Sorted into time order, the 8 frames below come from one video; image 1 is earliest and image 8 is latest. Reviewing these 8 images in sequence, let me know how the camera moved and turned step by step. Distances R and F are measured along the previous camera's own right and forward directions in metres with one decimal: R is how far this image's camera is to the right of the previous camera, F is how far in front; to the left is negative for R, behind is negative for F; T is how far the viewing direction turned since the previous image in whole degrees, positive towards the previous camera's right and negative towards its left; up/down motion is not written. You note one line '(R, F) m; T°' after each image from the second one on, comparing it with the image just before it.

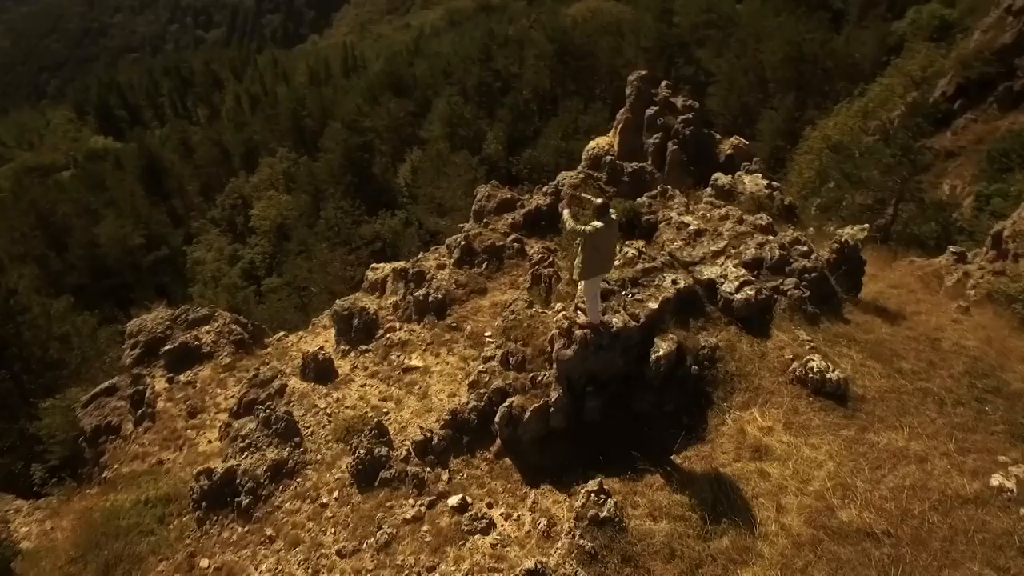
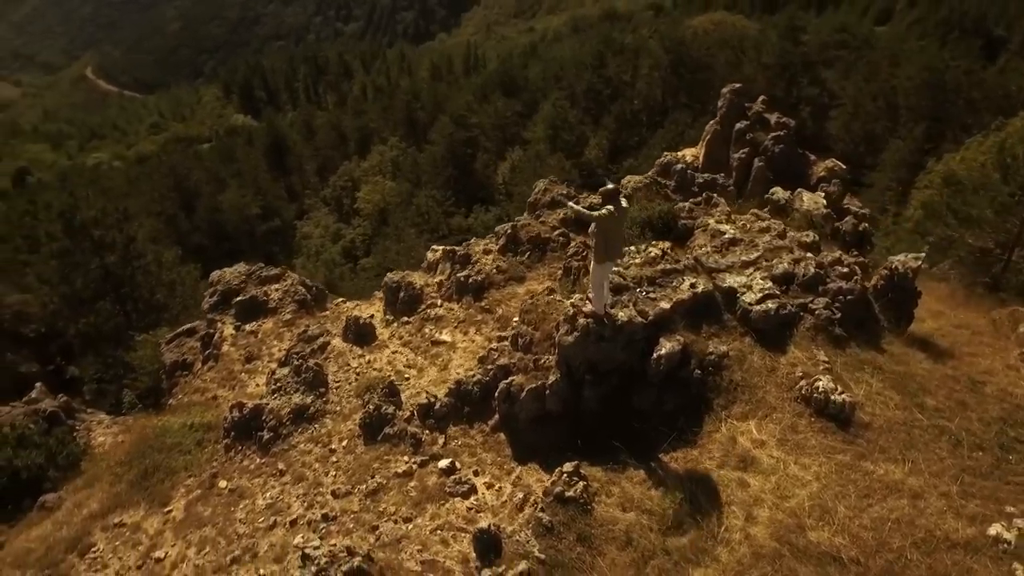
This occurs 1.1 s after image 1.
(+1.4, -0.3) m; -9°
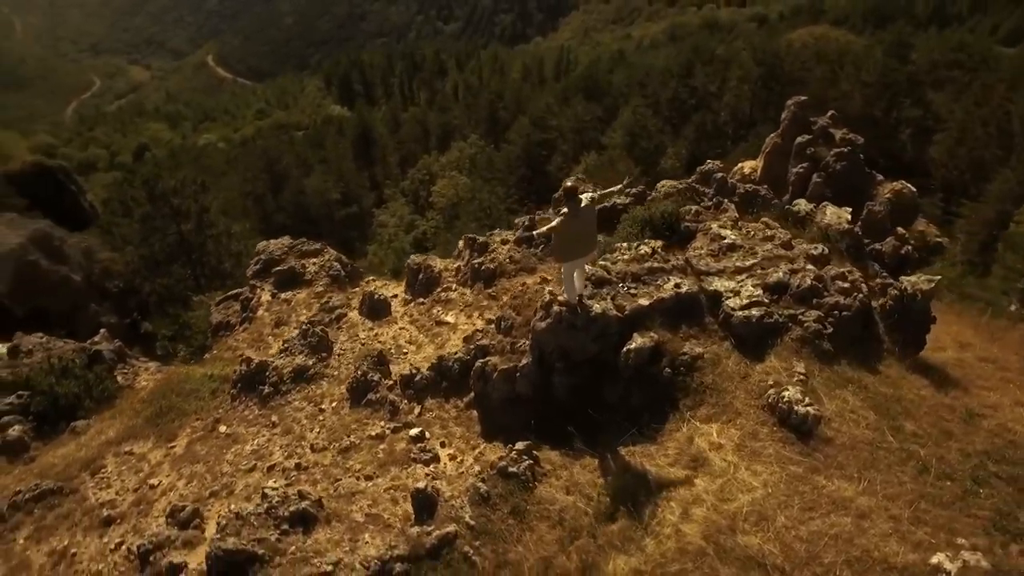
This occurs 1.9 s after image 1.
(+1.6, -0.3) m; -7°
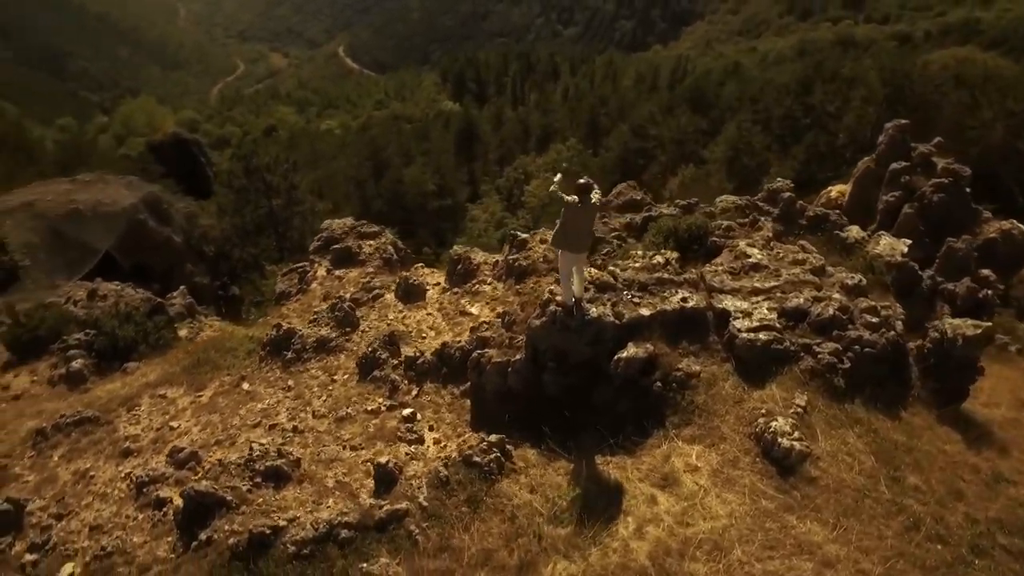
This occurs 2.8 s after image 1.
(+1.5, 0.0) m; -9°
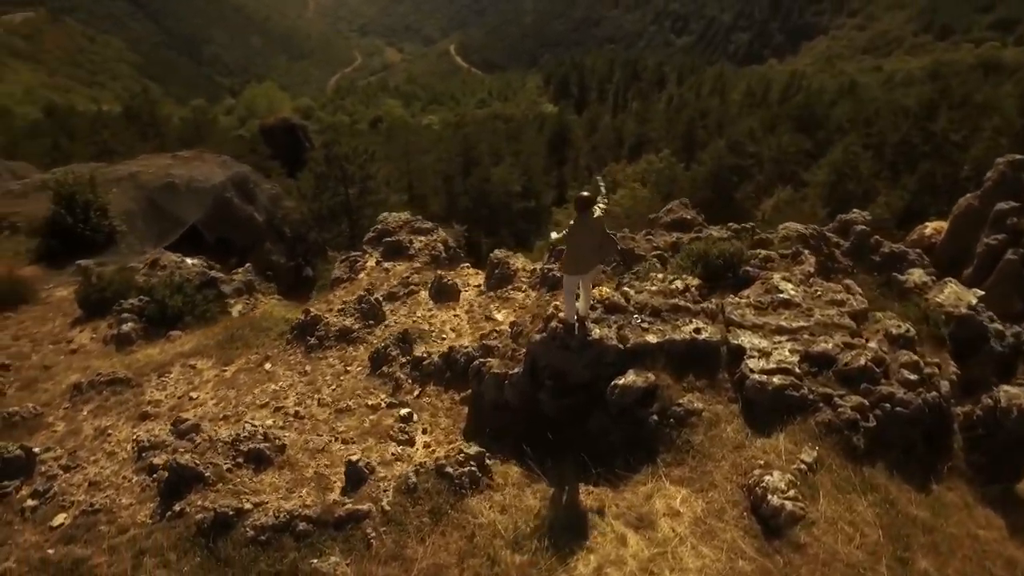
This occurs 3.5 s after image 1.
(+1.3, +0.4) m; -8°
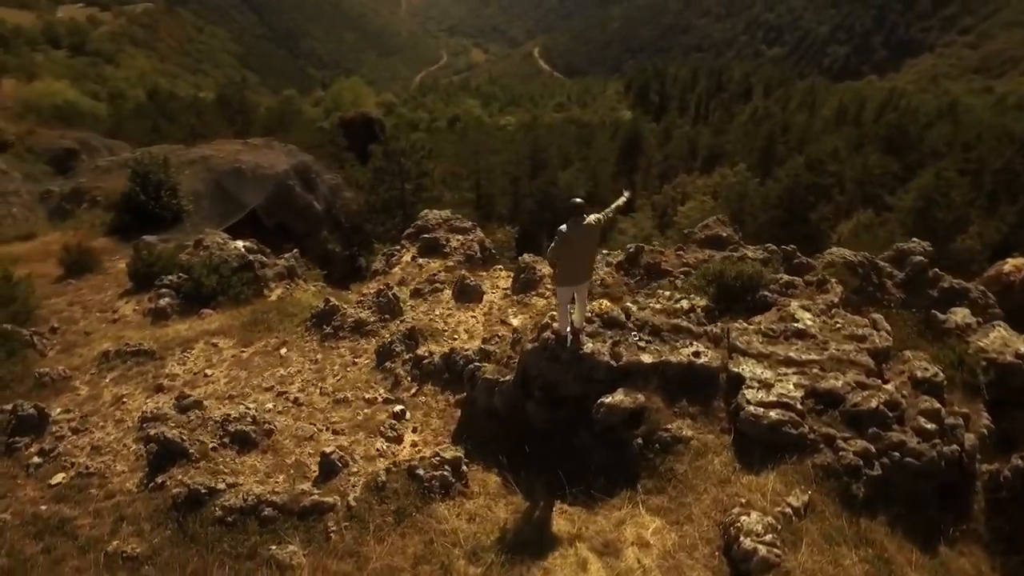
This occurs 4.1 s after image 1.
(+1.1, +0.3) m; -6°
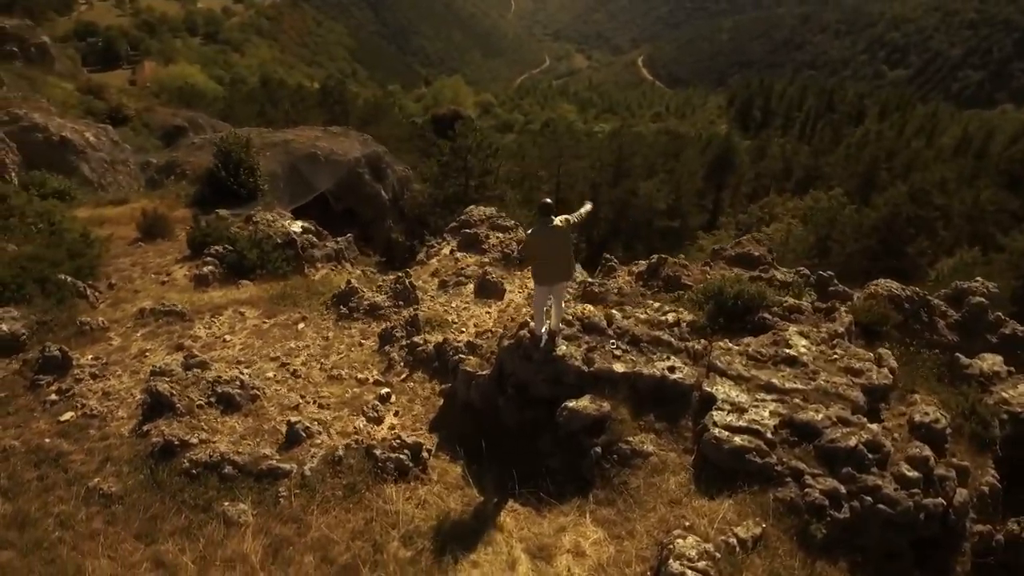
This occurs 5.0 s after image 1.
(+1.5, +0.1) m; -7°
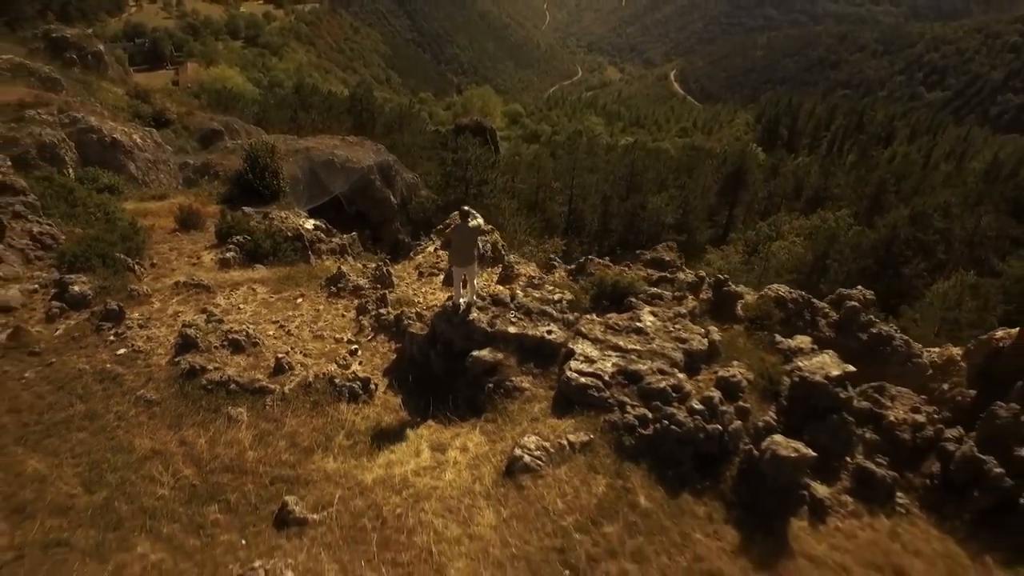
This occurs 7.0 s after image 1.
(+2.0, -3.5) m; -2°
